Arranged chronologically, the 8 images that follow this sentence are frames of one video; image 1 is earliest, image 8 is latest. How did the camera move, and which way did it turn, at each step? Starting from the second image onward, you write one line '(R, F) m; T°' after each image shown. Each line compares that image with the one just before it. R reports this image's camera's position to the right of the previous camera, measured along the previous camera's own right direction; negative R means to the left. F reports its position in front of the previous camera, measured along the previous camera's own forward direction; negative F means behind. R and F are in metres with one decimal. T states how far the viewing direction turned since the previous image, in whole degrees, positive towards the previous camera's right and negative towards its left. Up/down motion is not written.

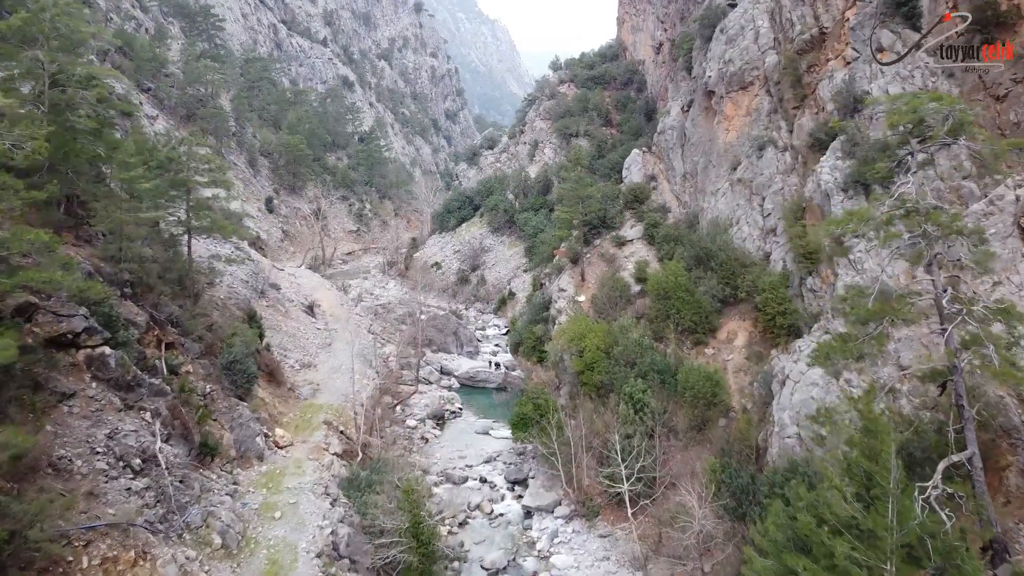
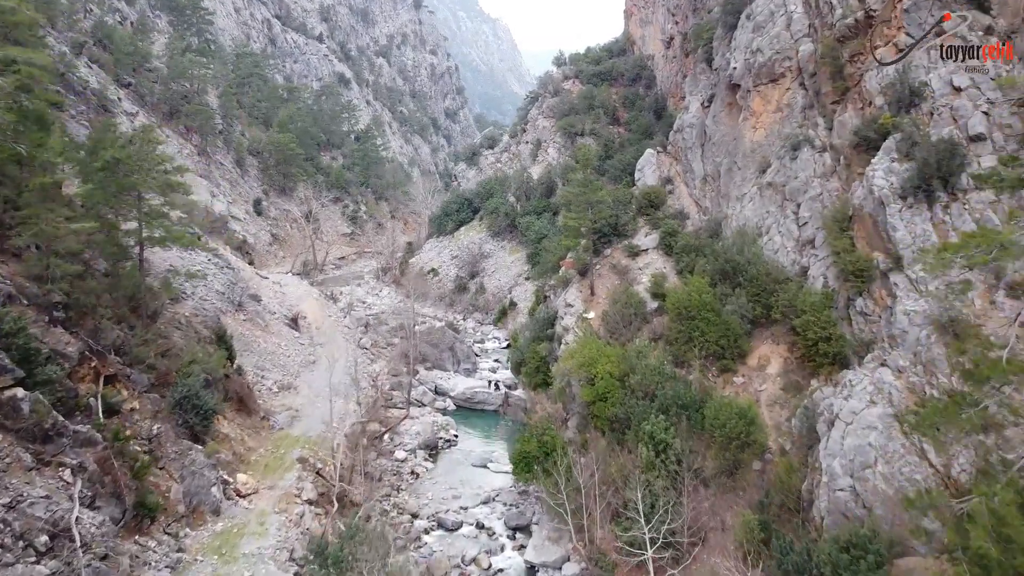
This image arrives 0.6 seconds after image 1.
(0.0, +2.0) m; 0°
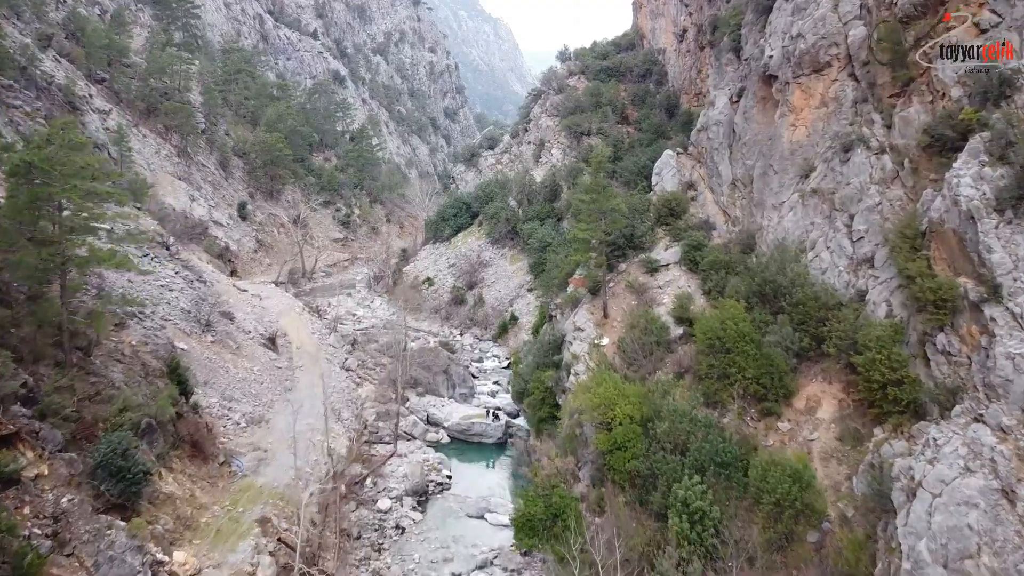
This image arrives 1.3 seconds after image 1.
(0.0, +2.3) m; 0°
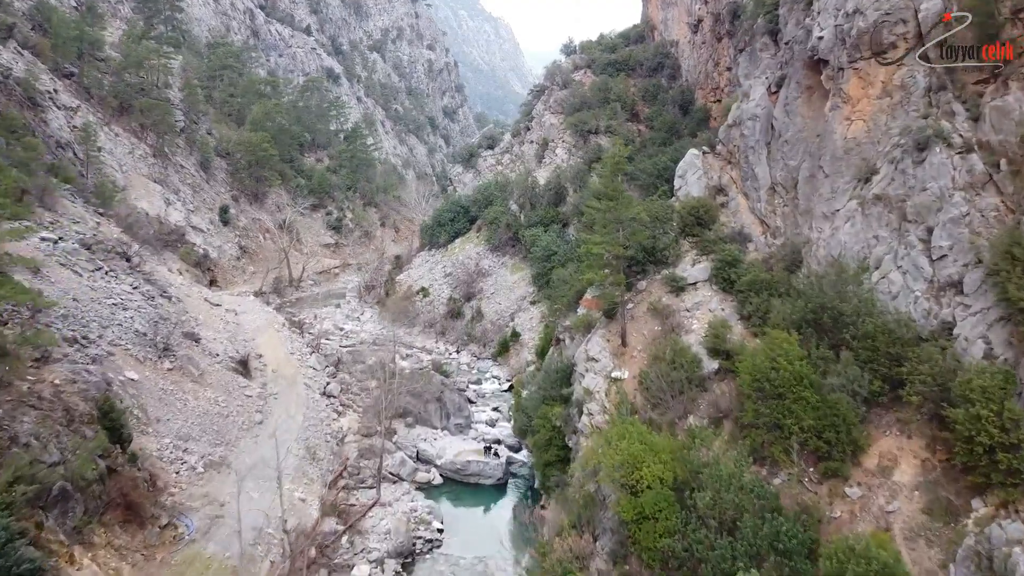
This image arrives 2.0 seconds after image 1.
(0.0, +2.3) m; 0°
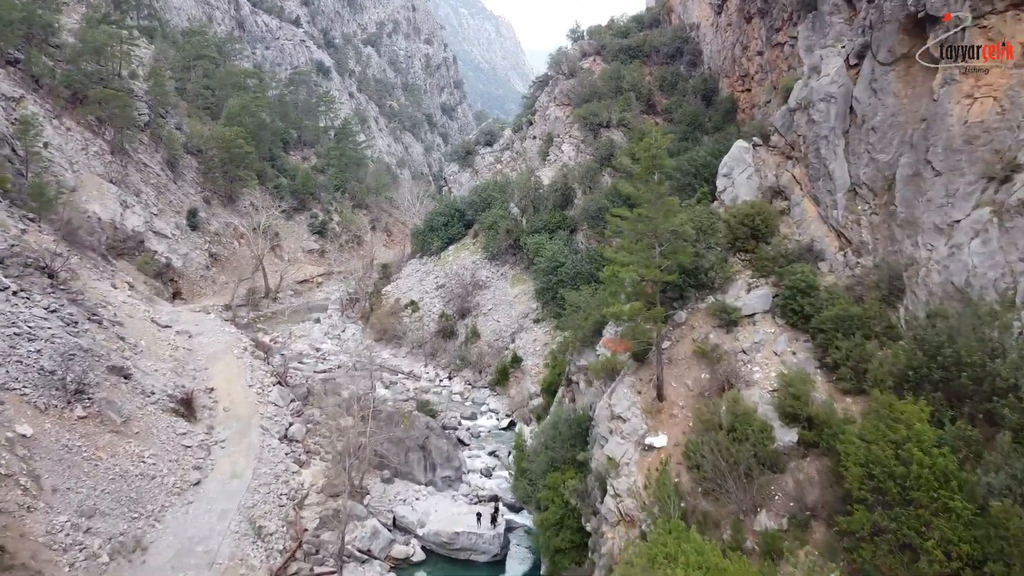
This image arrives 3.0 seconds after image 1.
(0.0, +3.3) m; 0°
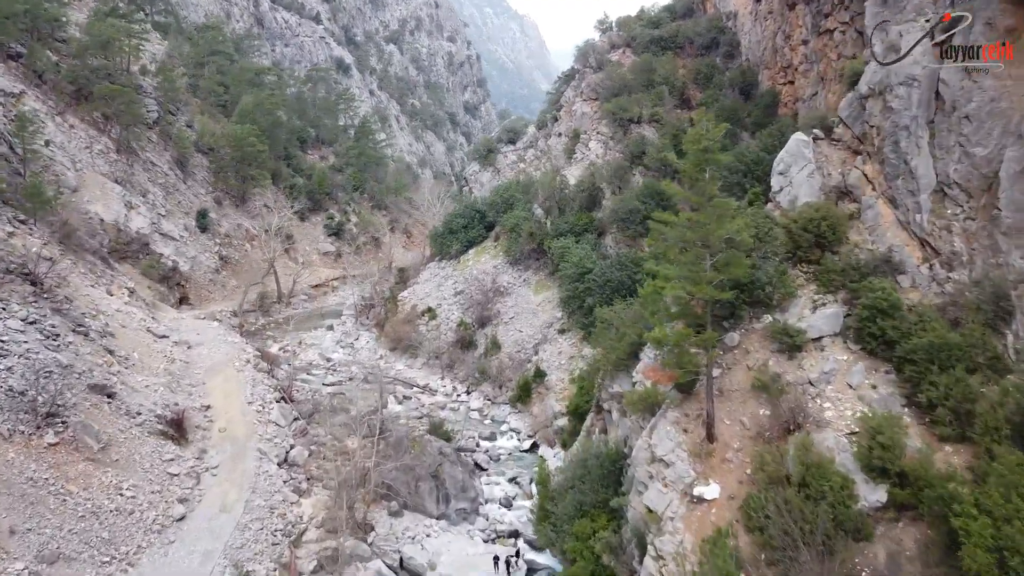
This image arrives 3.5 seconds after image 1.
(0.0, +1.5) m; -2°
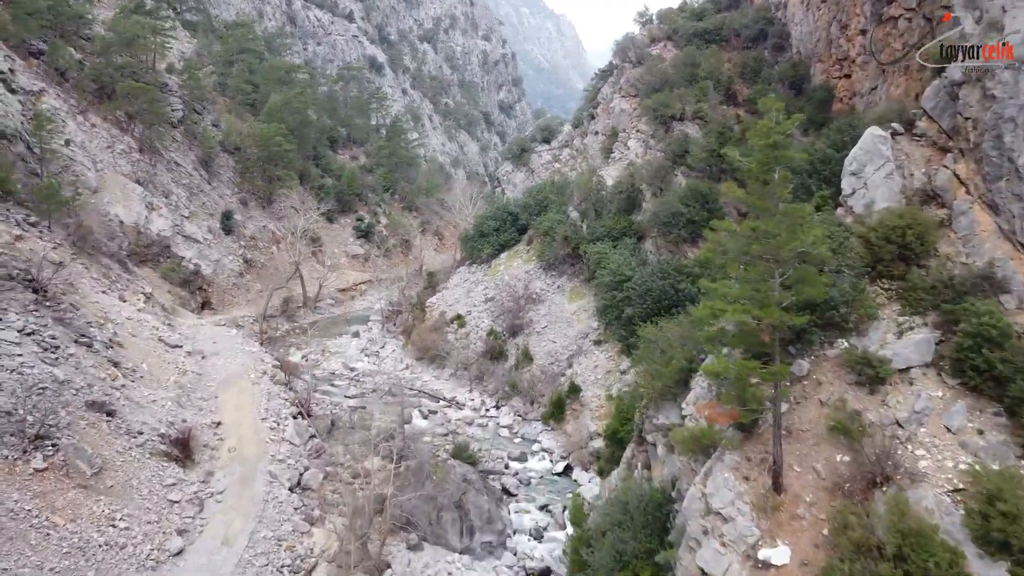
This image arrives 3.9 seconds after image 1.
(0.0, +1.2) m; -2°
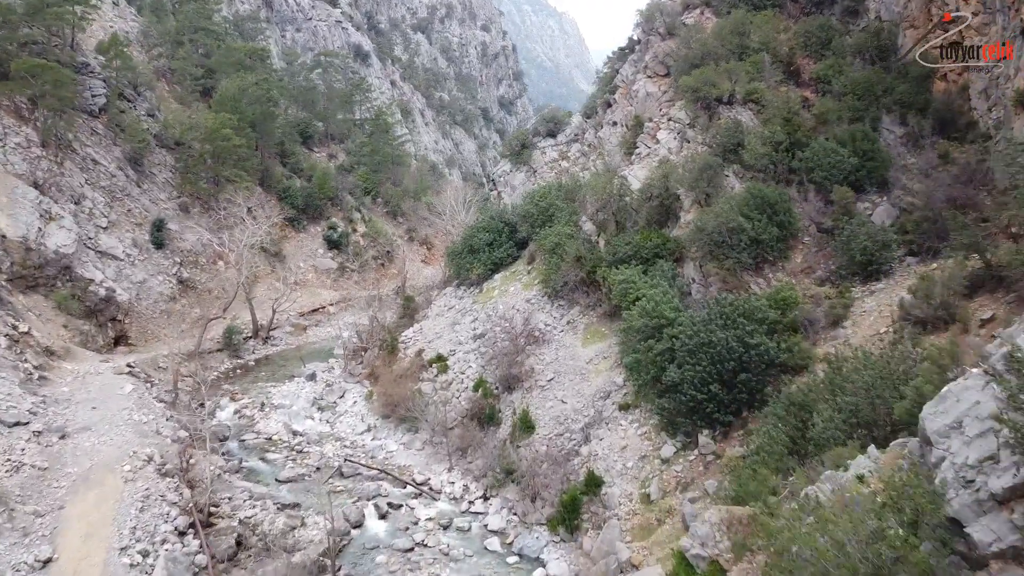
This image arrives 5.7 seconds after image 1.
(+0.1, +5.2) m; 0°
